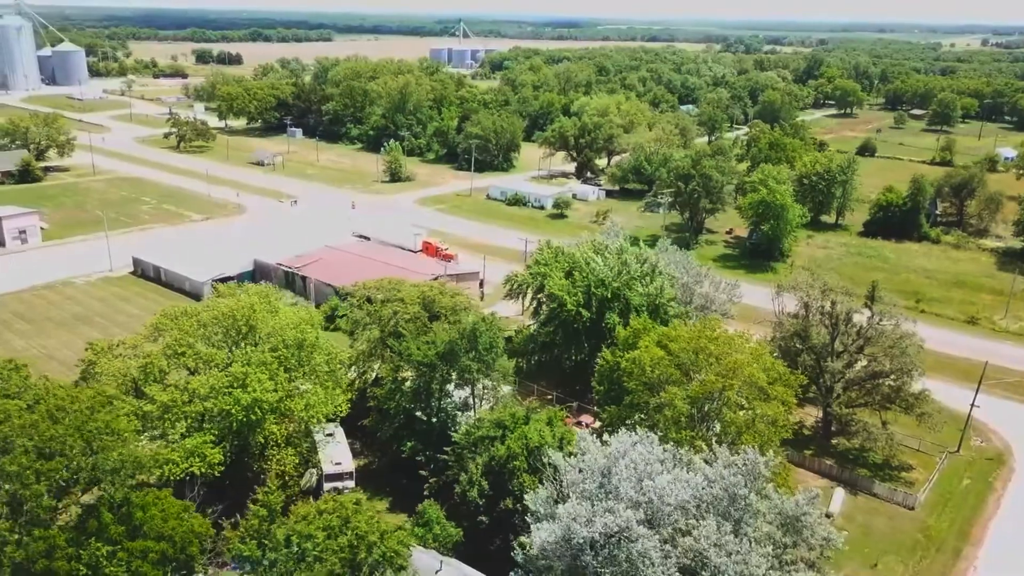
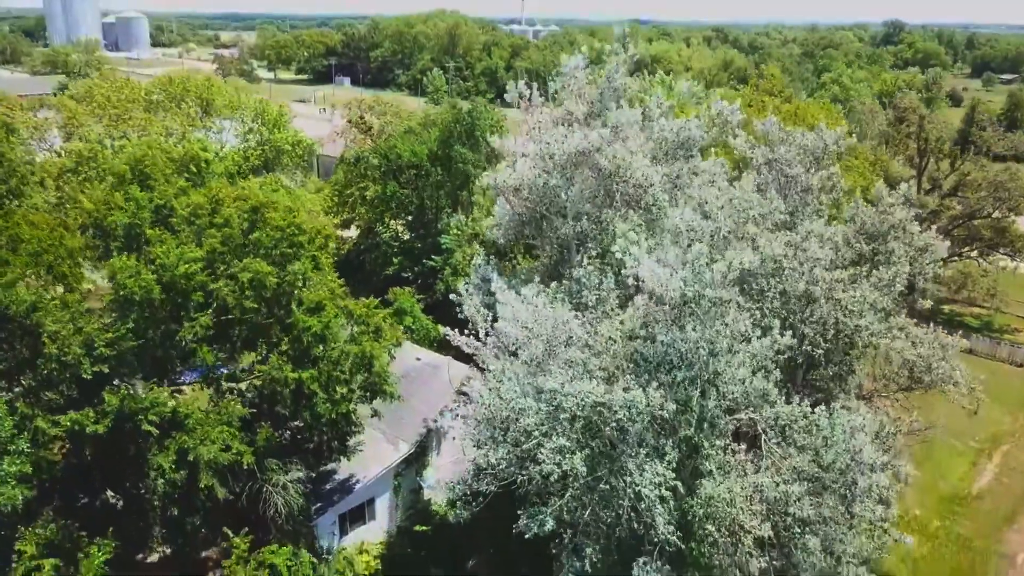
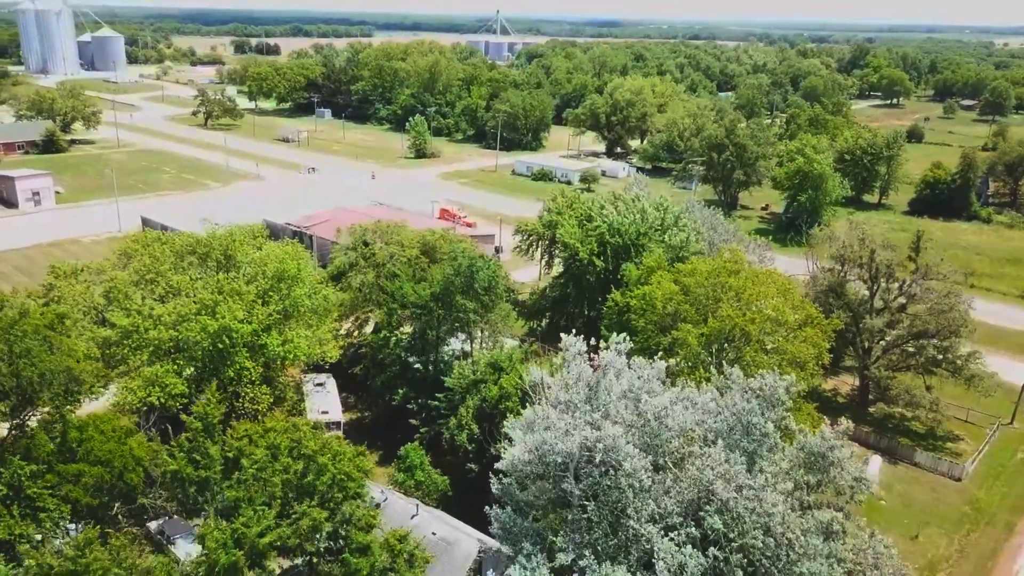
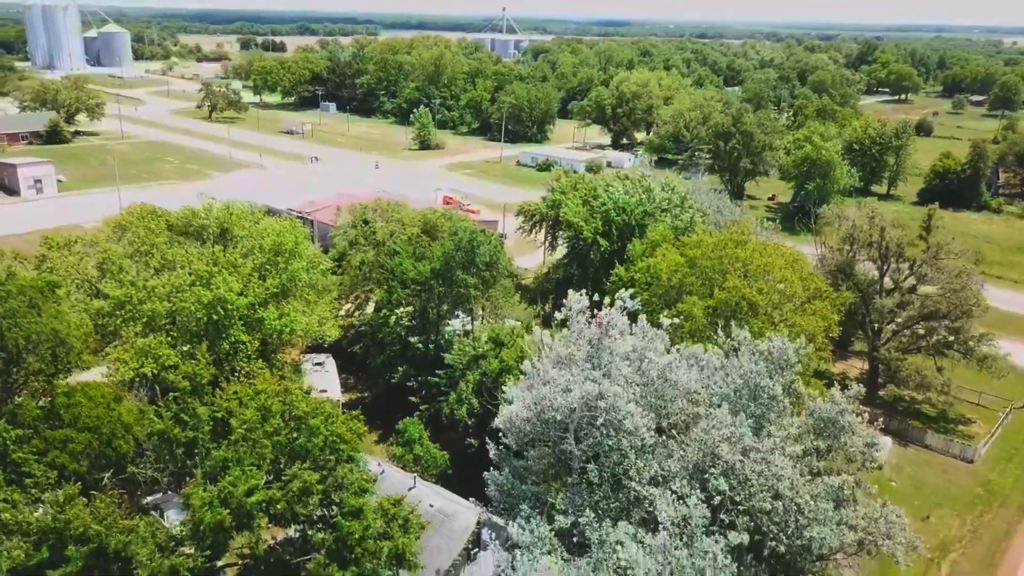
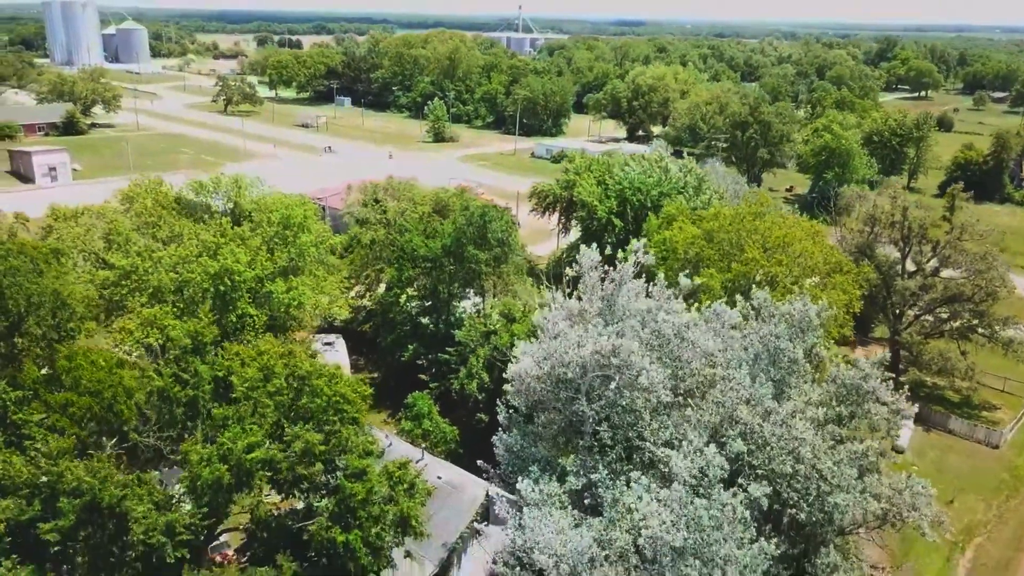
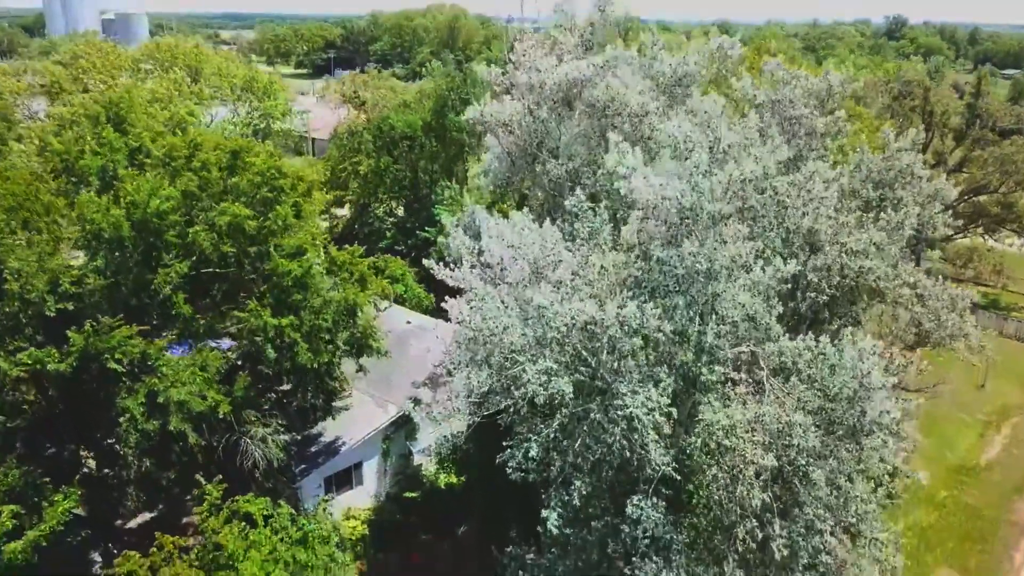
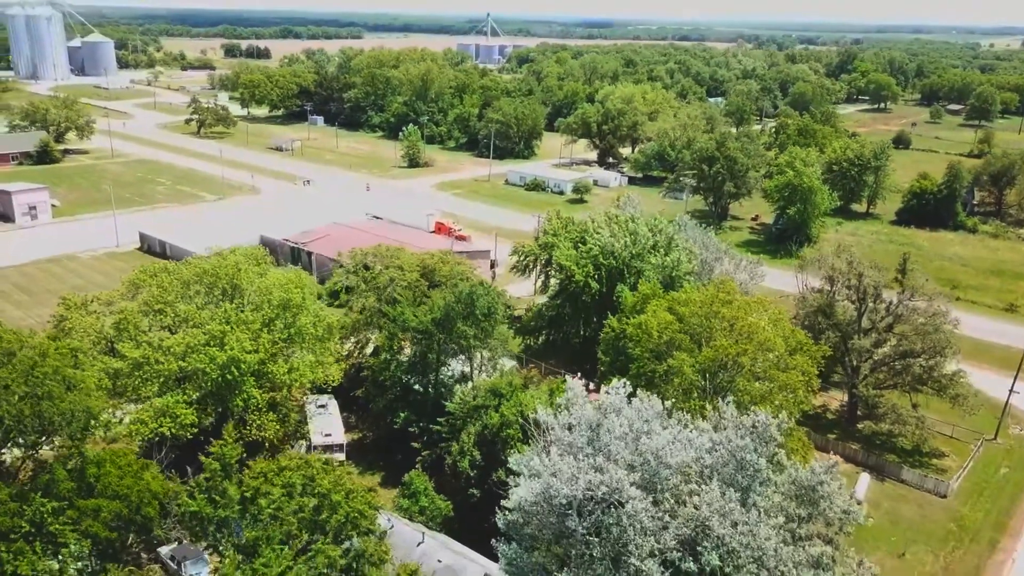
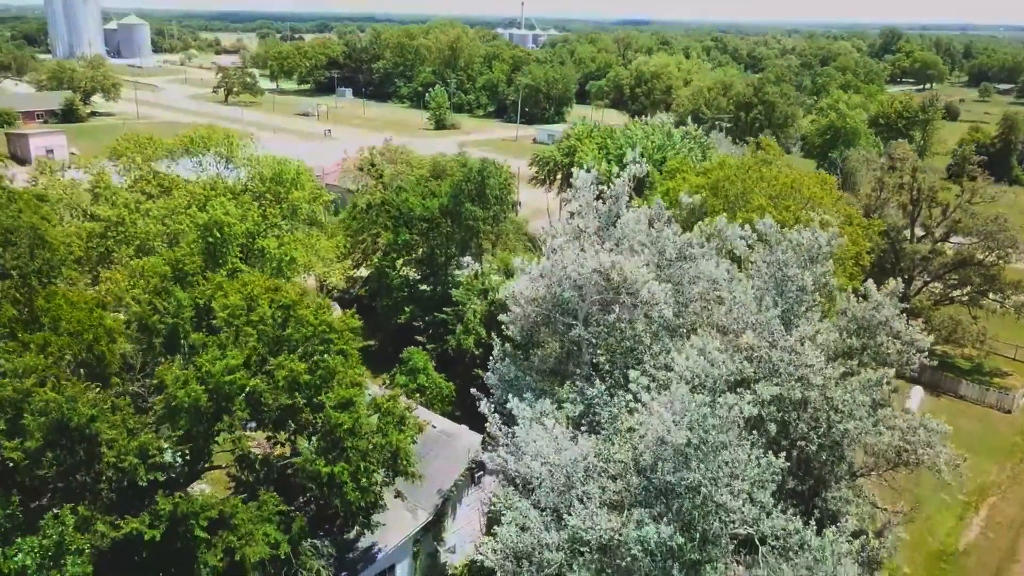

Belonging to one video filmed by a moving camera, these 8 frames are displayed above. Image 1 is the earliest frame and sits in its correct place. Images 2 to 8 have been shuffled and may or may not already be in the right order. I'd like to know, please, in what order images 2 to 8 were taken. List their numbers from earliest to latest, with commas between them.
7, 3, 4, 5, 8, 2, 6
